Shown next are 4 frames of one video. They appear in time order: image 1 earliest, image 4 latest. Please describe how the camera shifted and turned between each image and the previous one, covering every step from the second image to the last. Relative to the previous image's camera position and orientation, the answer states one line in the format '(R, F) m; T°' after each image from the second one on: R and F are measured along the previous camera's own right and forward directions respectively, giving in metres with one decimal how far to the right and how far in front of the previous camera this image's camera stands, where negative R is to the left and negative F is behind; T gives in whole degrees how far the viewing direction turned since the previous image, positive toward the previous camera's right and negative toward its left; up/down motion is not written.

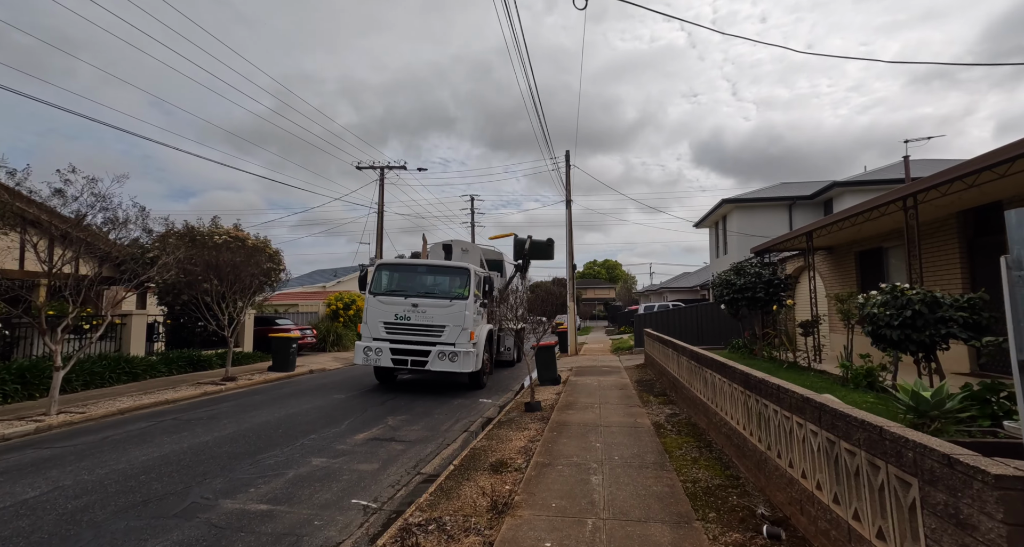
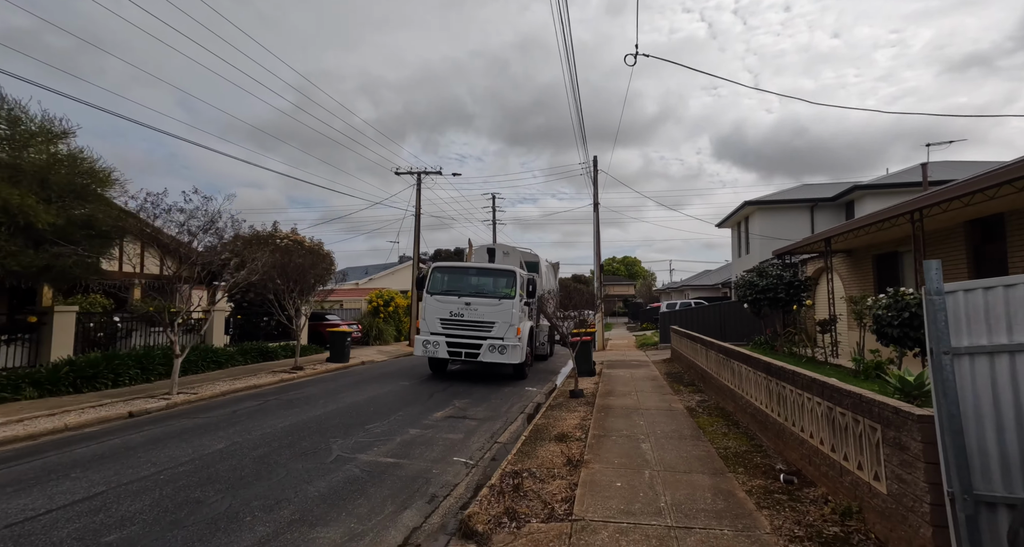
(-0.7, -1.3) m; -2°
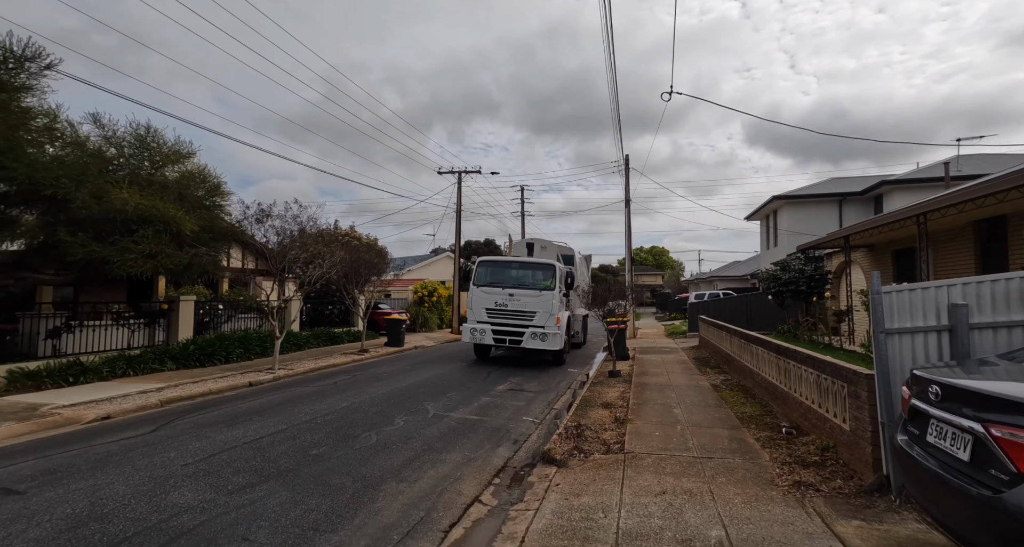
(-0.5, -1.7) m; -3°
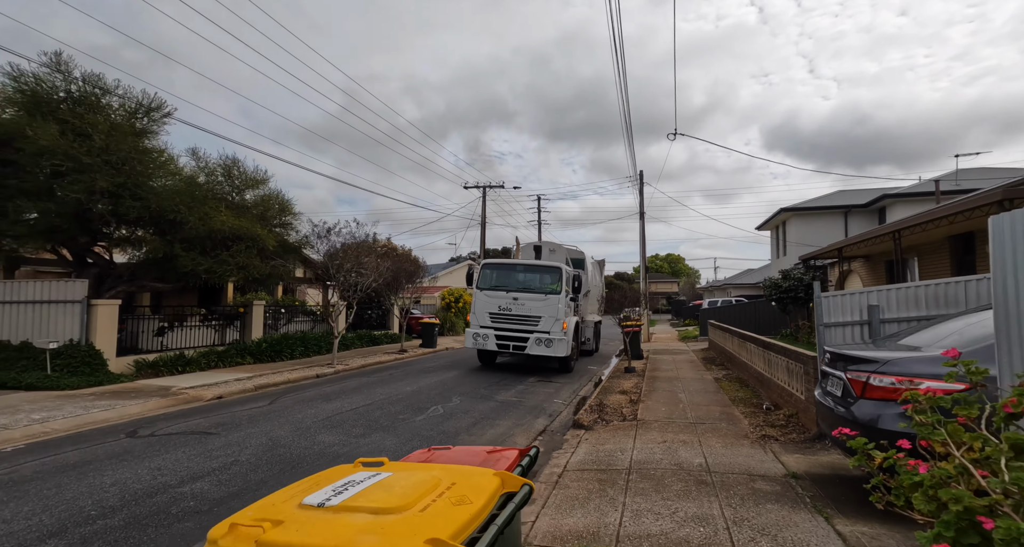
(-0.4, -1.8) m; -2°
